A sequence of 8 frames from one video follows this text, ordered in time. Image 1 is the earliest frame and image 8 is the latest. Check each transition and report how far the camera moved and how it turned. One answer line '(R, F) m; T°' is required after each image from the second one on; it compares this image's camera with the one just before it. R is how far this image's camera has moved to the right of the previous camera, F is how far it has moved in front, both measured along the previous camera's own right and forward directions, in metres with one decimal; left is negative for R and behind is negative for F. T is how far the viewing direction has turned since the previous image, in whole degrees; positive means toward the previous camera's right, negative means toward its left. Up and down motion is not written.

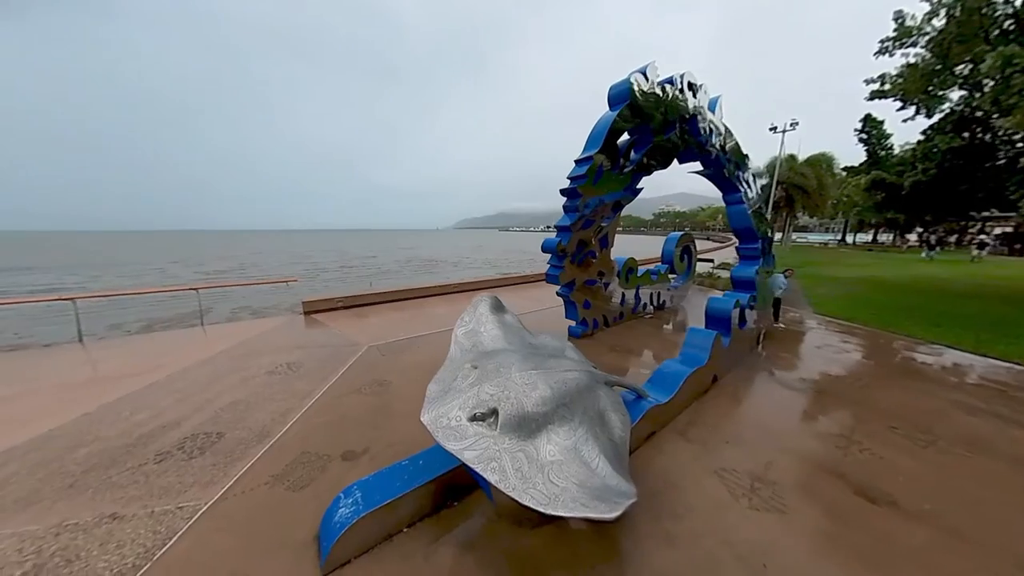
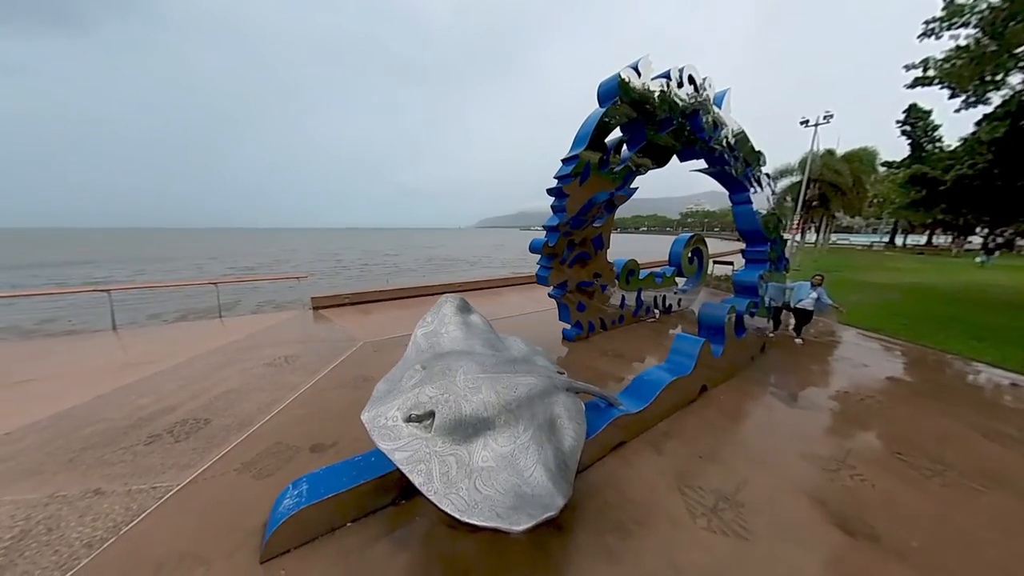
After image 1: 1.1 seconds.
(+0.6, 0.0) m; -6°
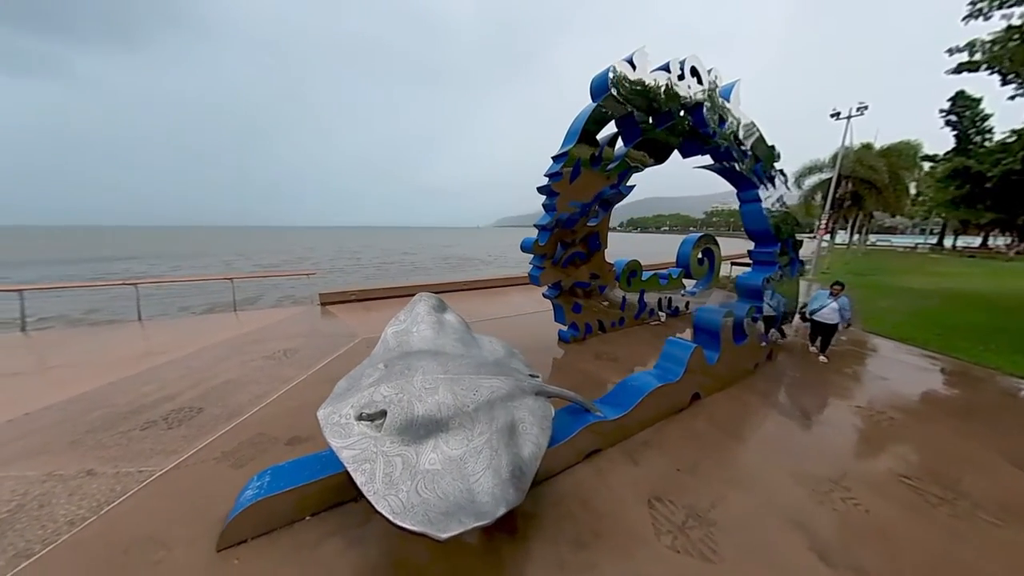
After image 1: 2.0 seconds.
(+0.5, +0.1) m; -5°
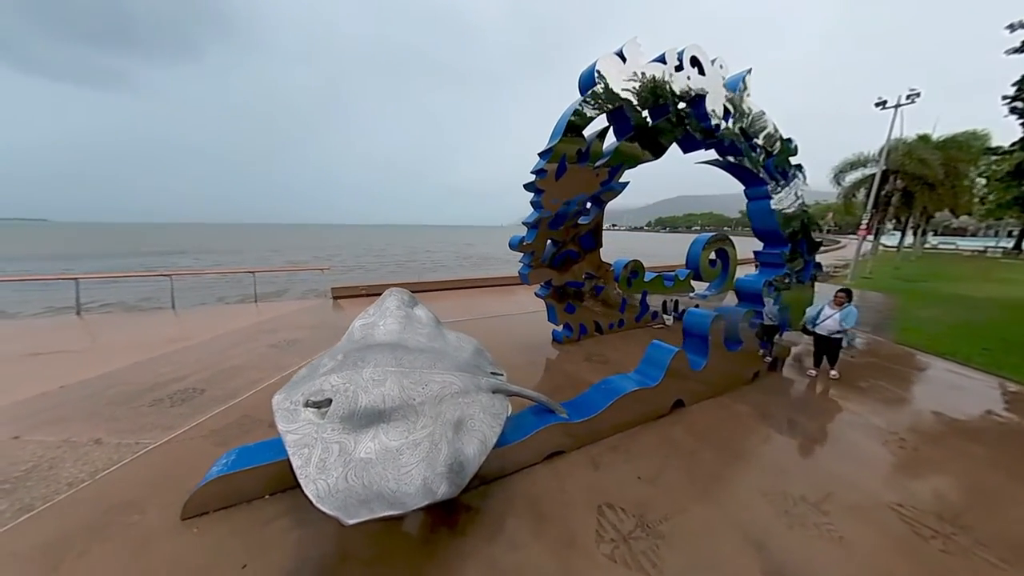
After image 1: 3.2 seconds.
(+0.6, 0.0) m; -6°
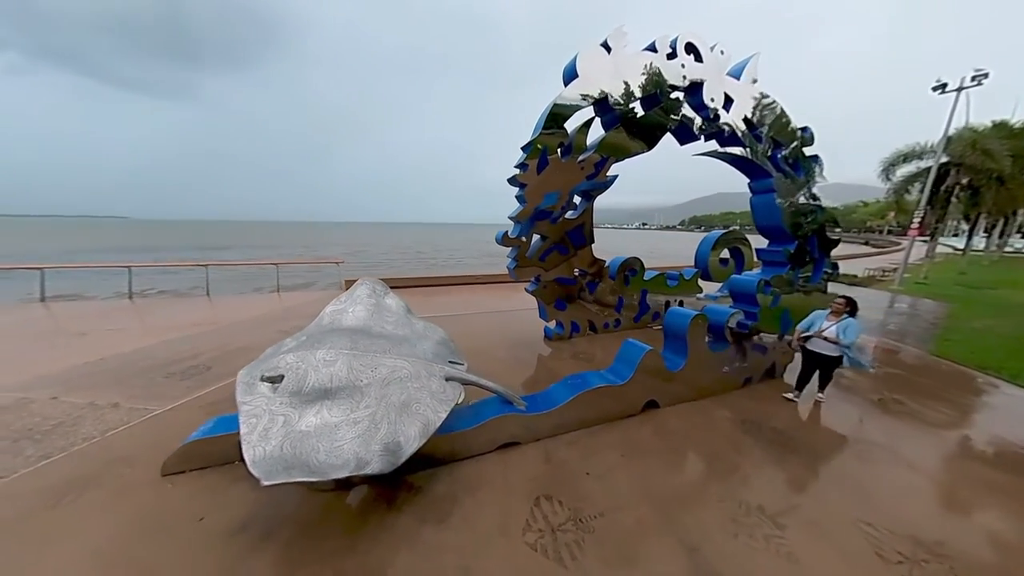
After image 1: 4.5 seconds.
(+0.7, 0.0) m; -7°
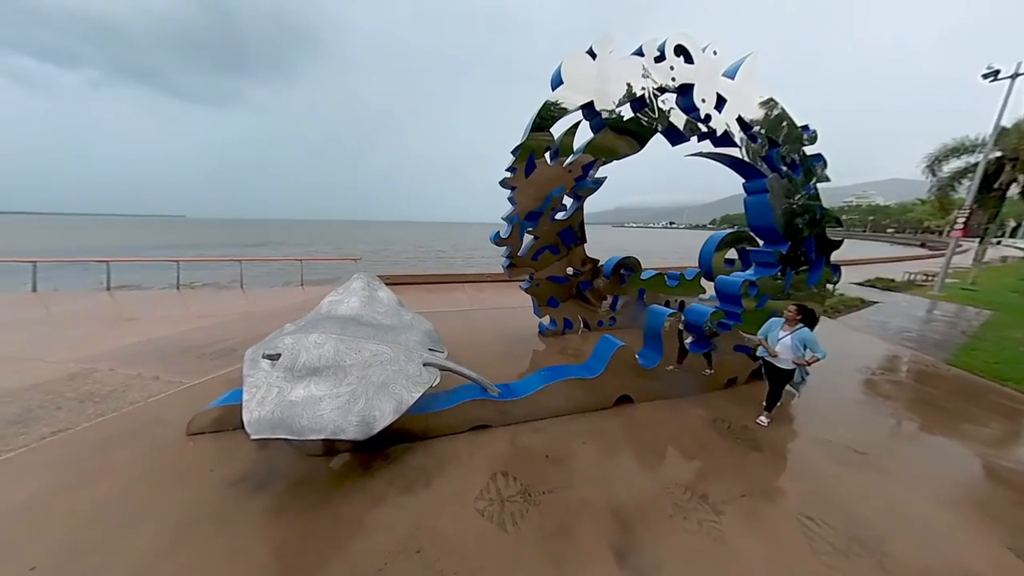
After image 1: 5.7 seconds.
(+0.6, -0.2) m; -6°
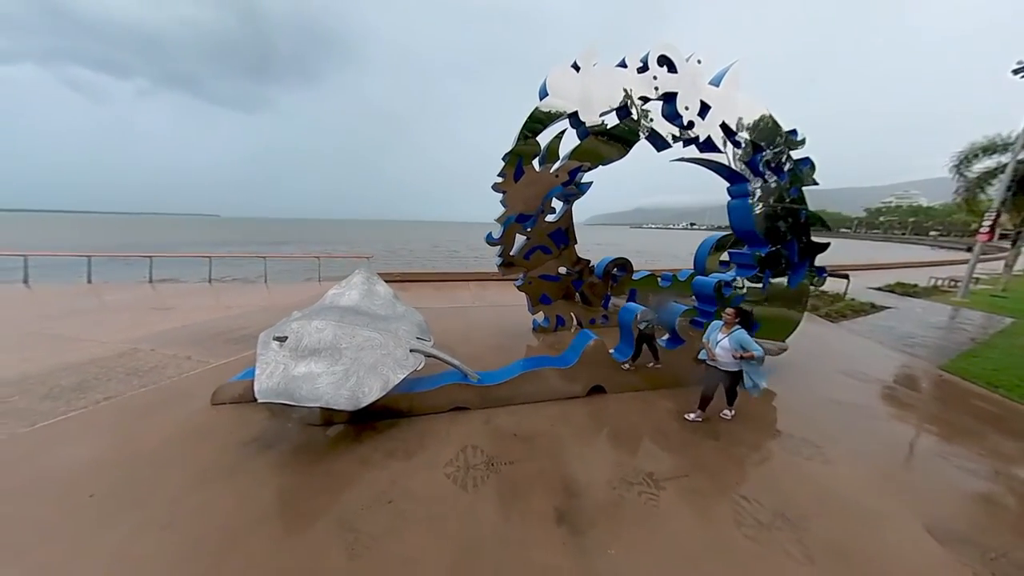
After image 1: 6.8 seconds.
(+0.5, -0.3) m; -5°
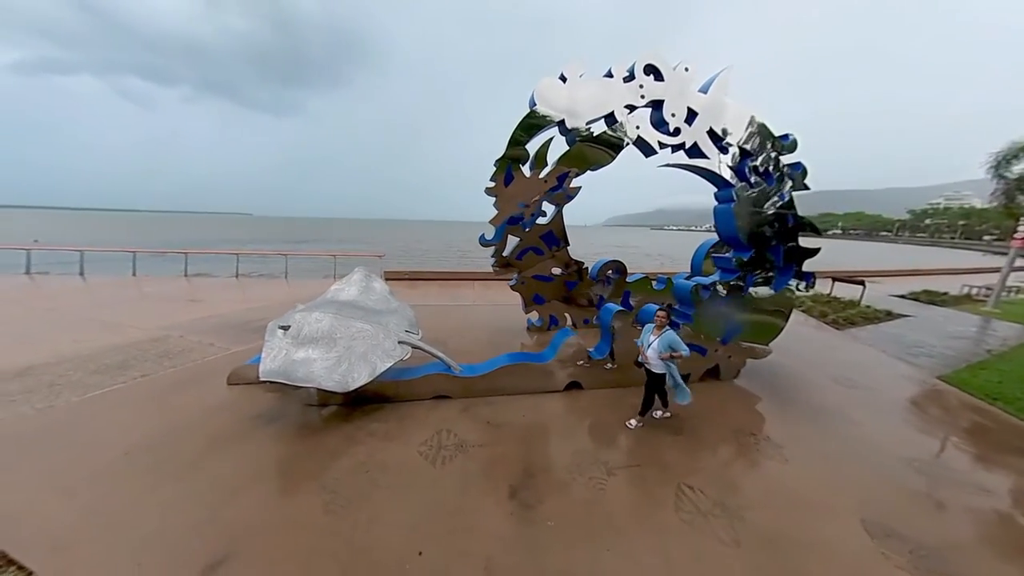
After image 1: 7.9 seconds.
(+0.6, -0.2) m; -5°
